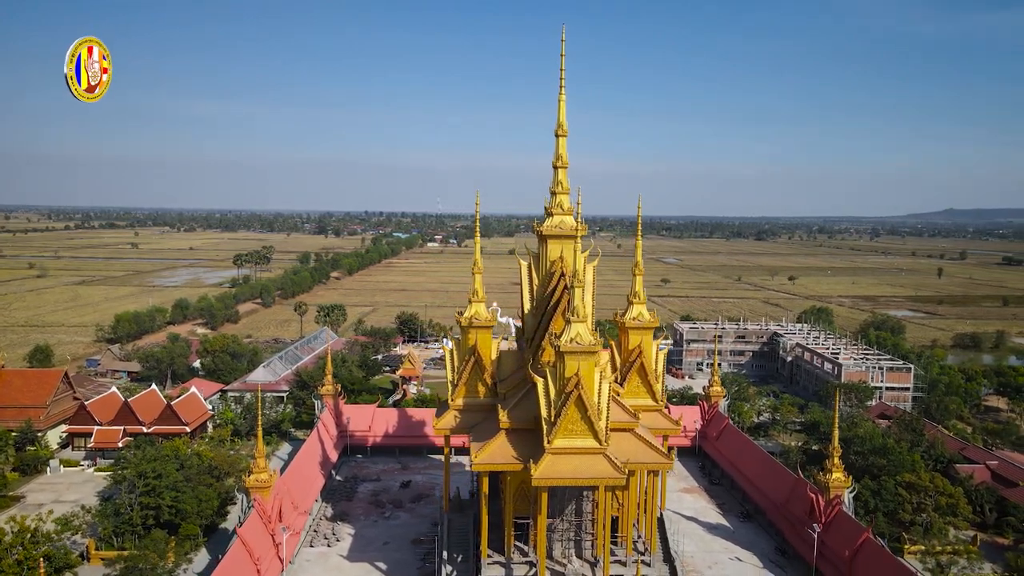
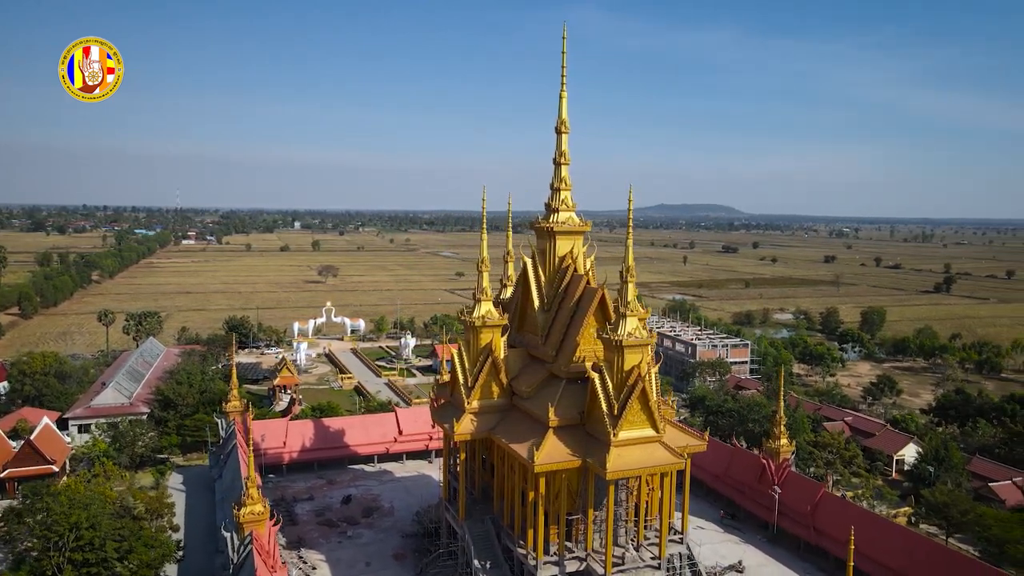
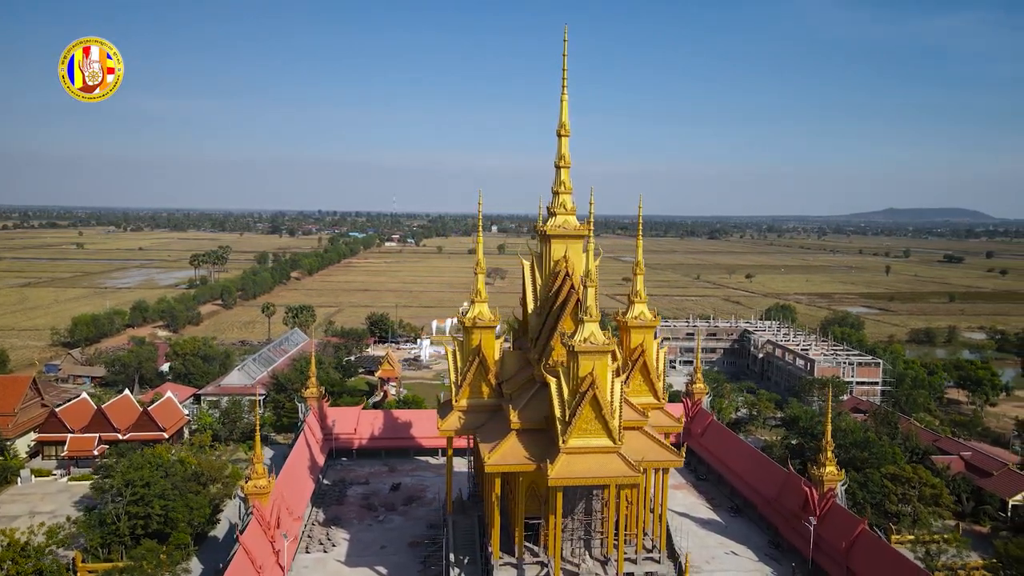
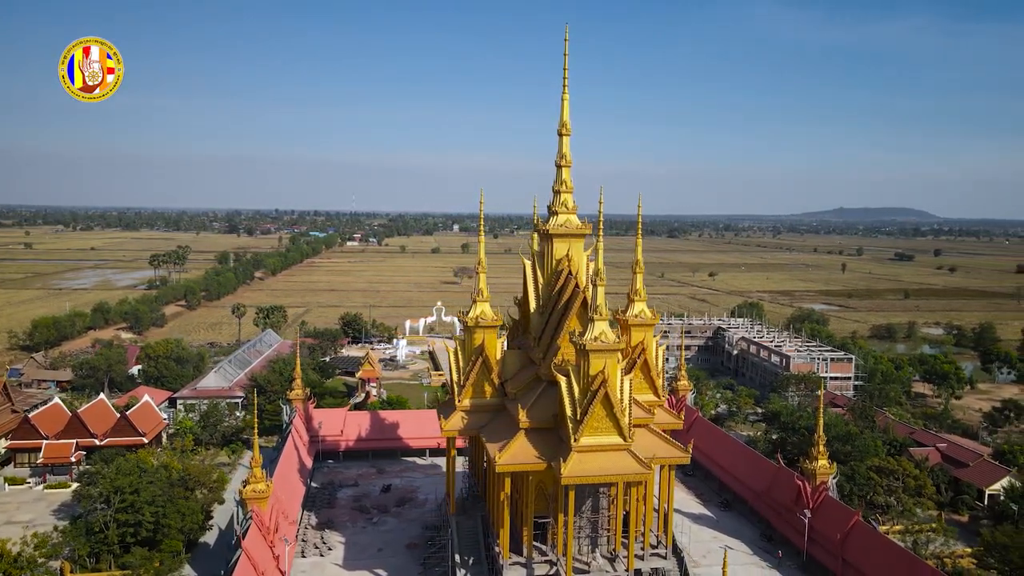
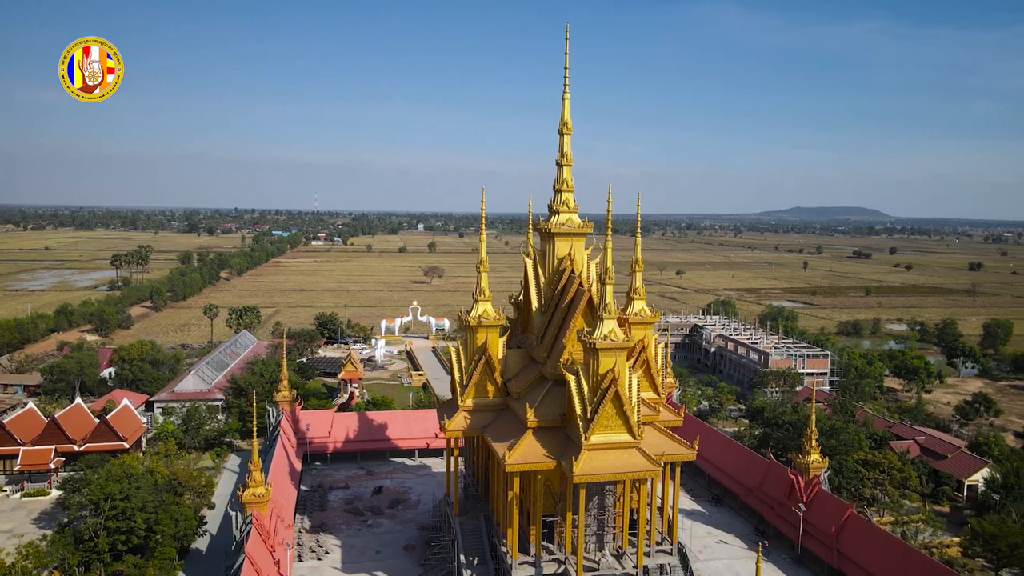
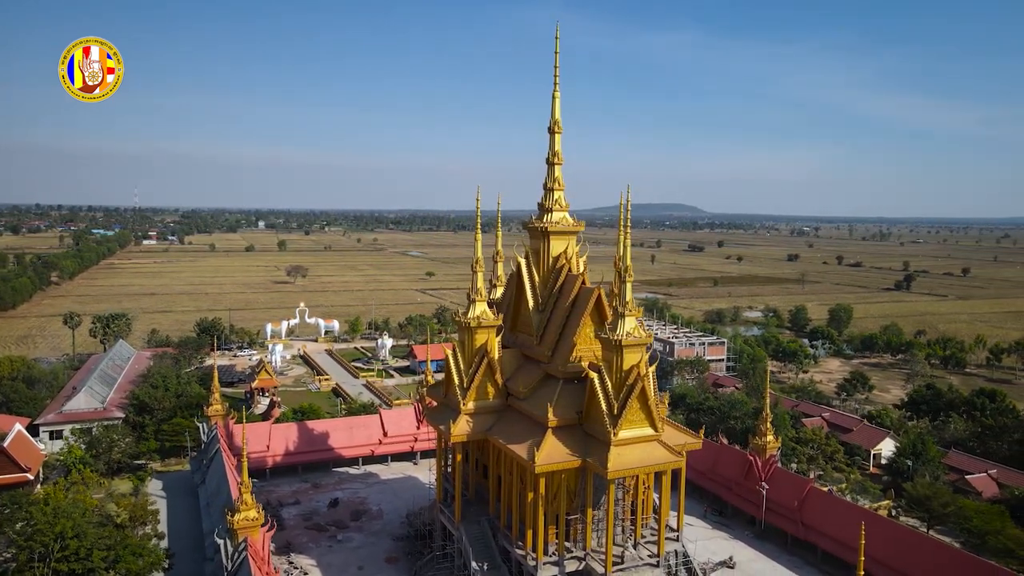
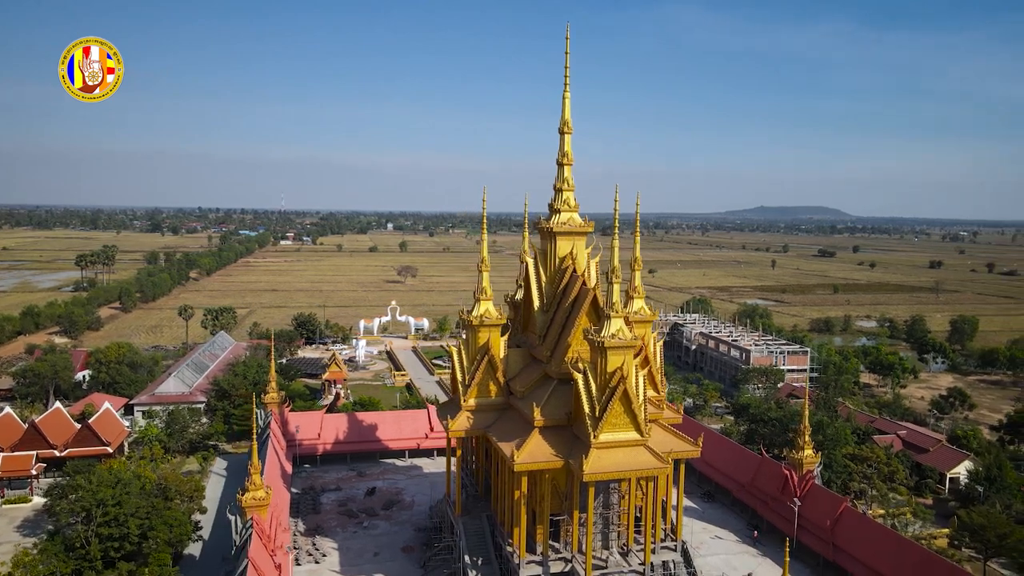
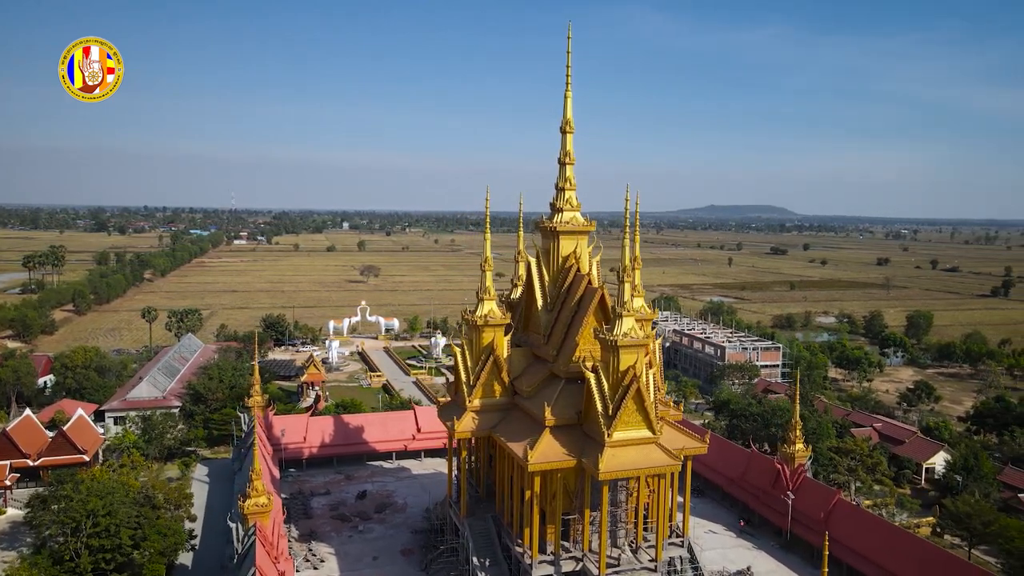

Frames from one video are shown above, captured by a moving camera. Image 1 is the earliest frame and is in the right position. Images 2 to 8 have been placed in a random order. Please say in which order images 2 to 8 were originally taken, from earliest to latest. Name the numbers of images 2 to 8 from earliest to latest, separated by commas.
3, 4, 5, 7, 8, 2, 6
